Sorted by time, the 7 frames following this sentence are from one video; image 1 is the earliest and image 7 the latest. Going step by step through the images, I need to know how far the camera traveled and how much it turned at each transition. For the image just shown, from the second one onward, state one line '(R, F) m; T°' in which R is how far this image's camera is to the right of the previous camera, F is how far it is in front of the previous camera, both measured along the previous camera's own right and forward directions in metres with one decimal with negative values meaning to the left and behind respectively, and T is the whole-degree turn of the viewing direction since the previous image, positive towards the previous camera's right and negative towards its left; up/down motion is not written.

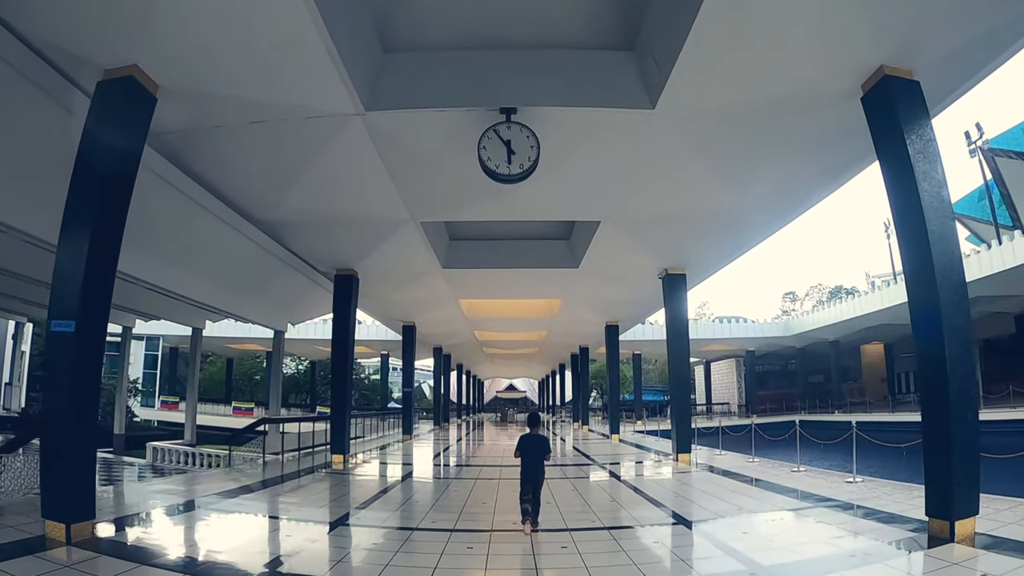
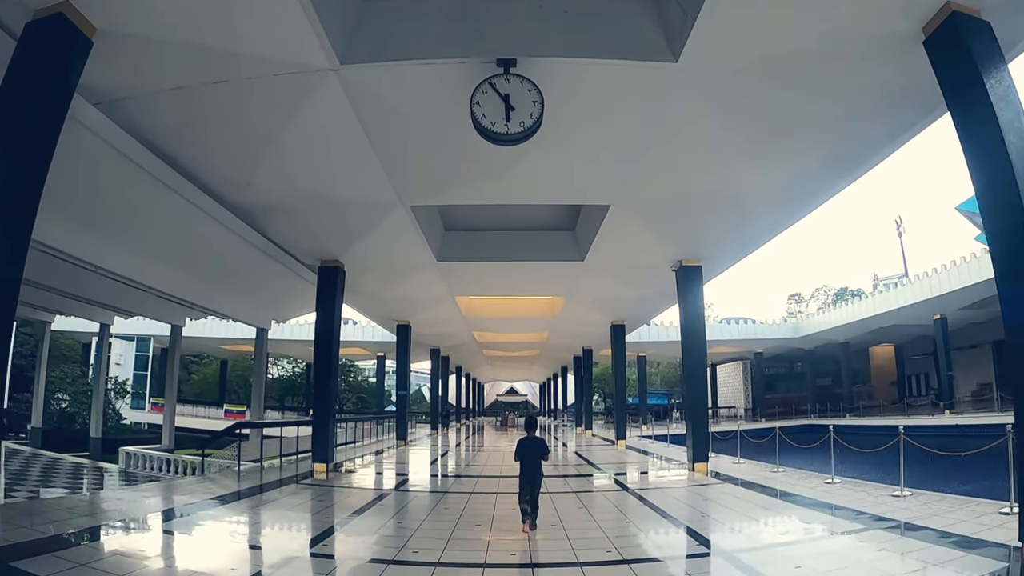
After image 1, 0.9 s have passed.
(0.0, +1.1) m; 0°
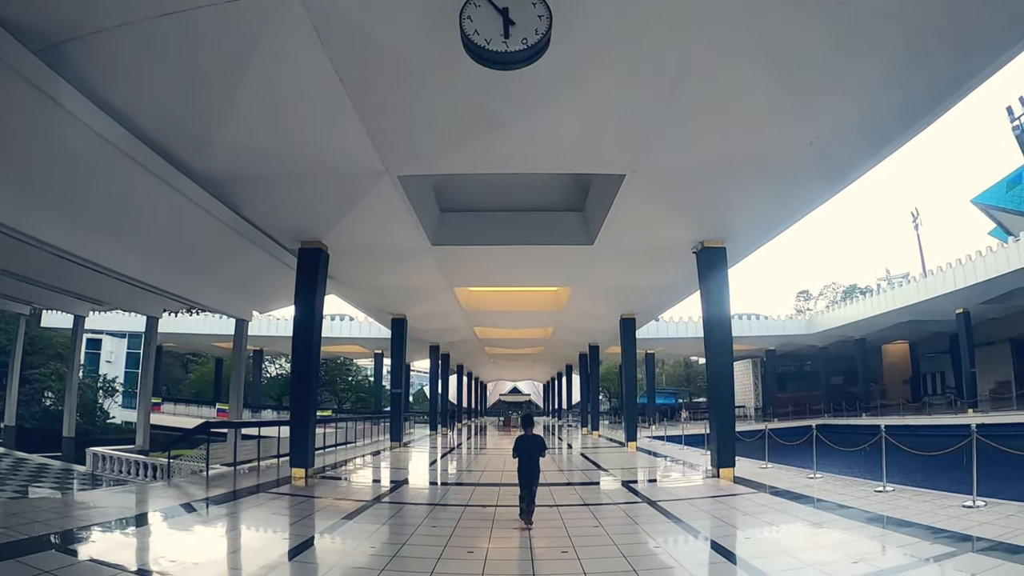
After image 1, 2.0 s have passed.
(0.0, +1.3) m; 0°
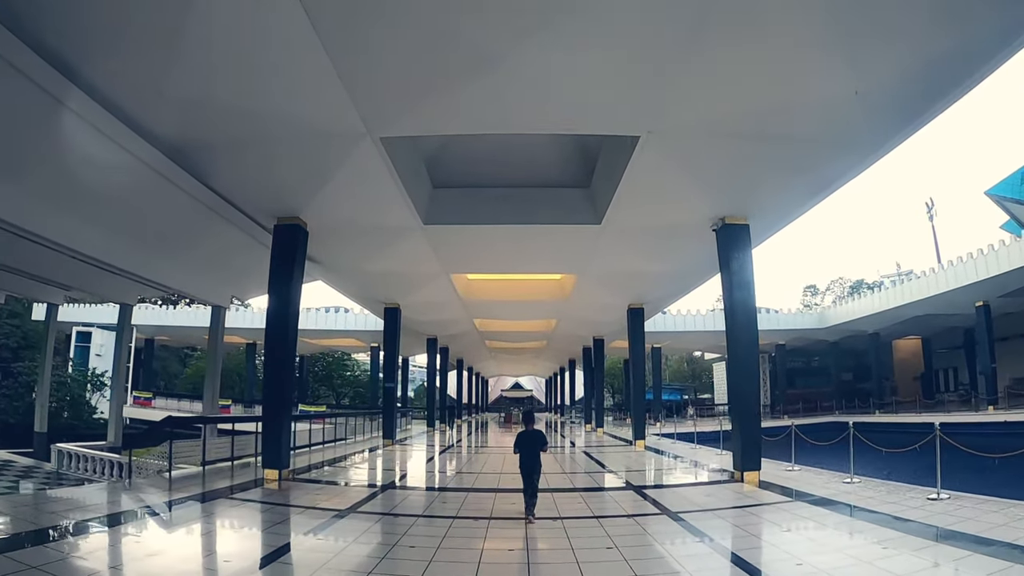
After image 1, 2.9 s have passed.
(+0.1, +1.1) m; 0°
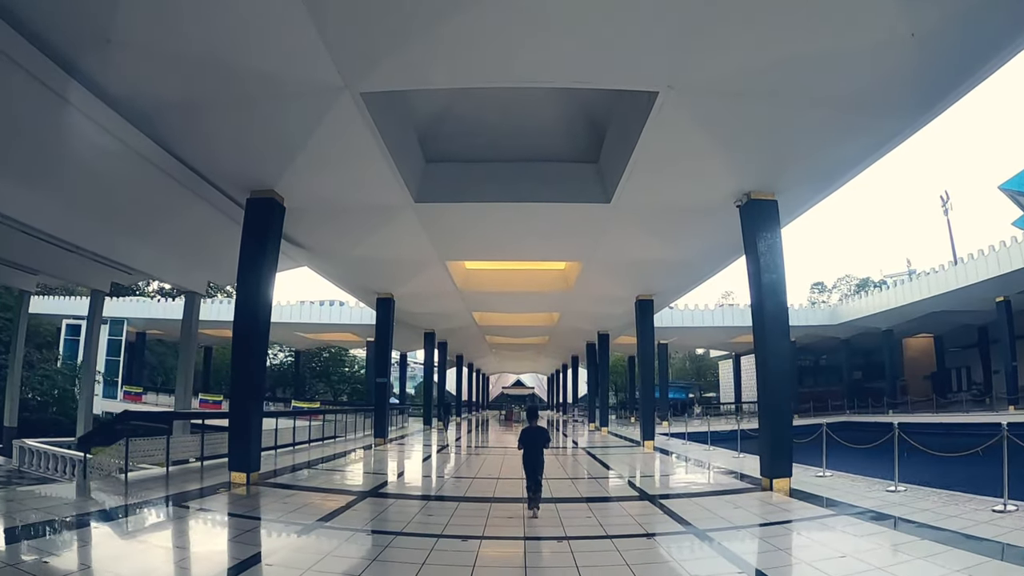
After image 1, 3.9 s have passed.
(0.0, +1.1) m; 0°
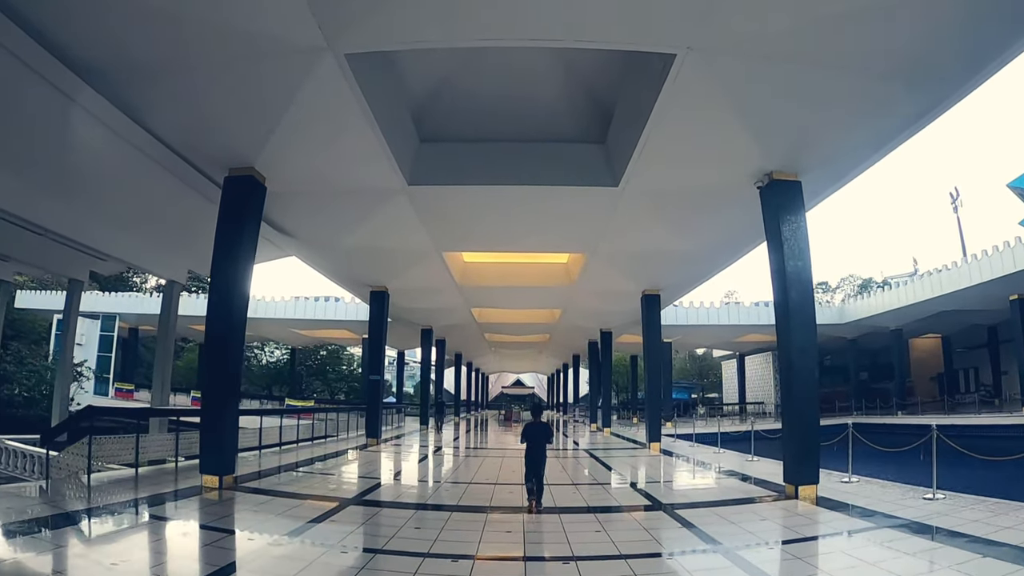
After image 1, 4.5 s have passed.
(0.0, +0.7) m; 0°
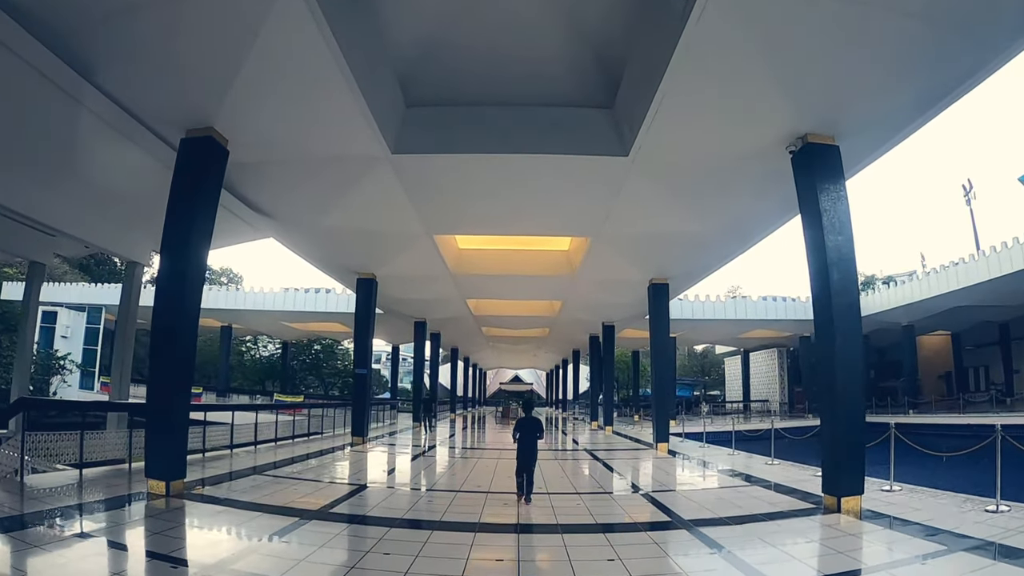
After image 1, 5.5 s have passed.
(0.0, +1.1) m; 0°
